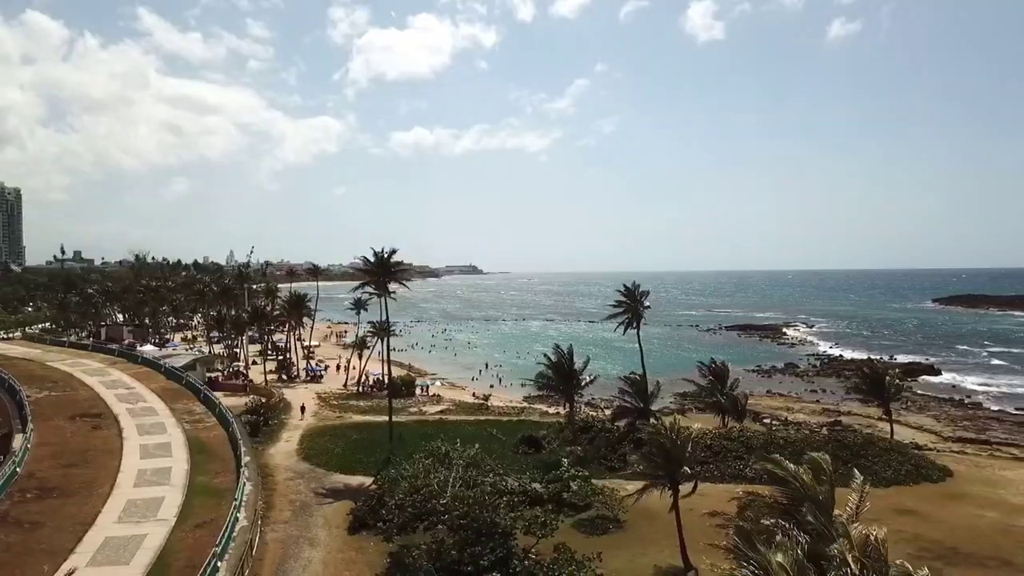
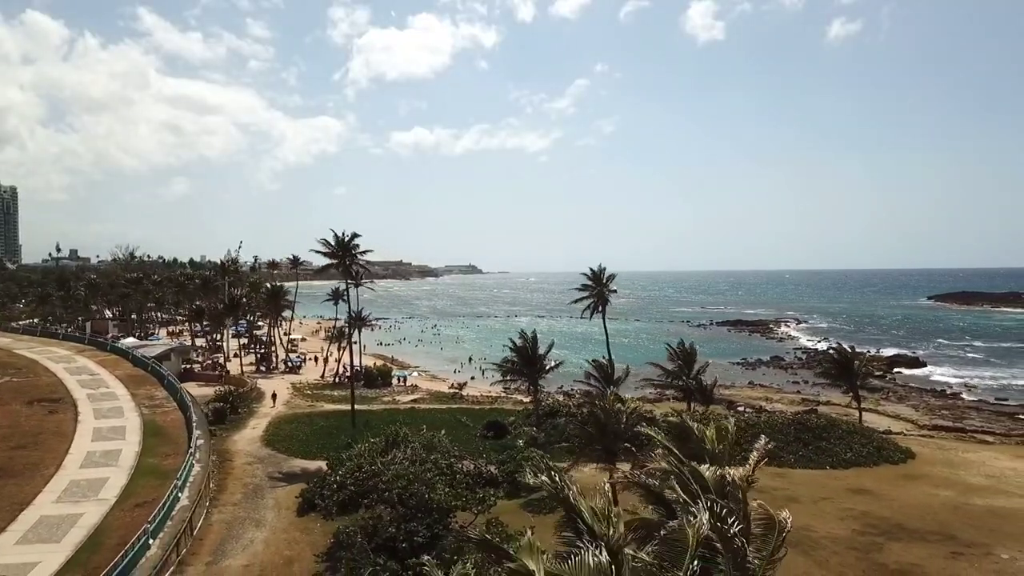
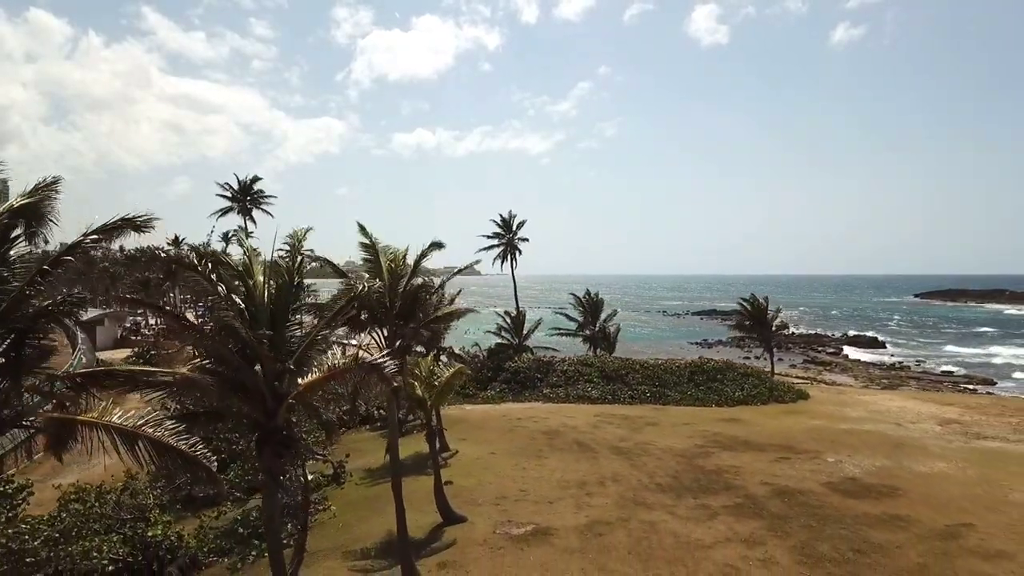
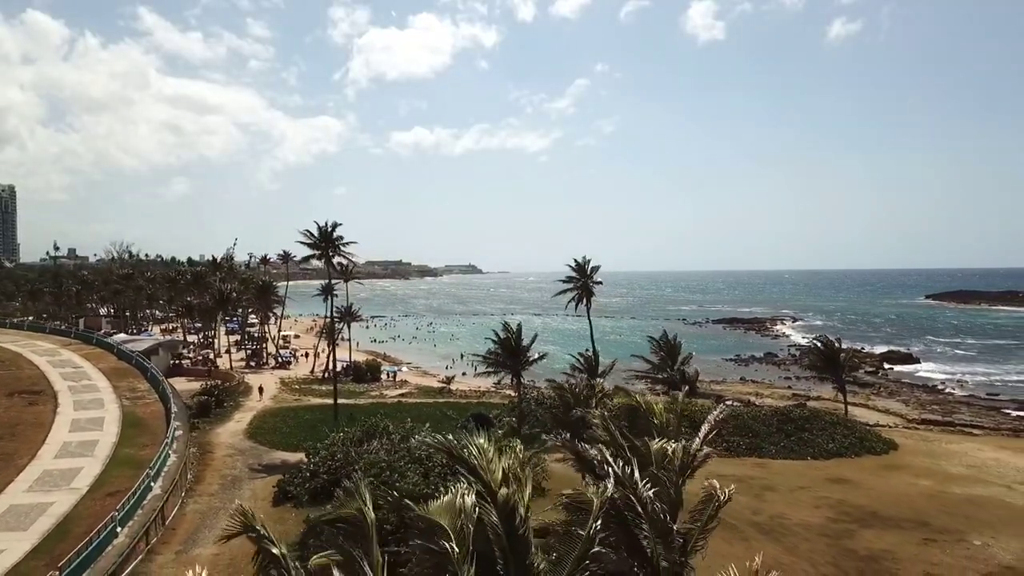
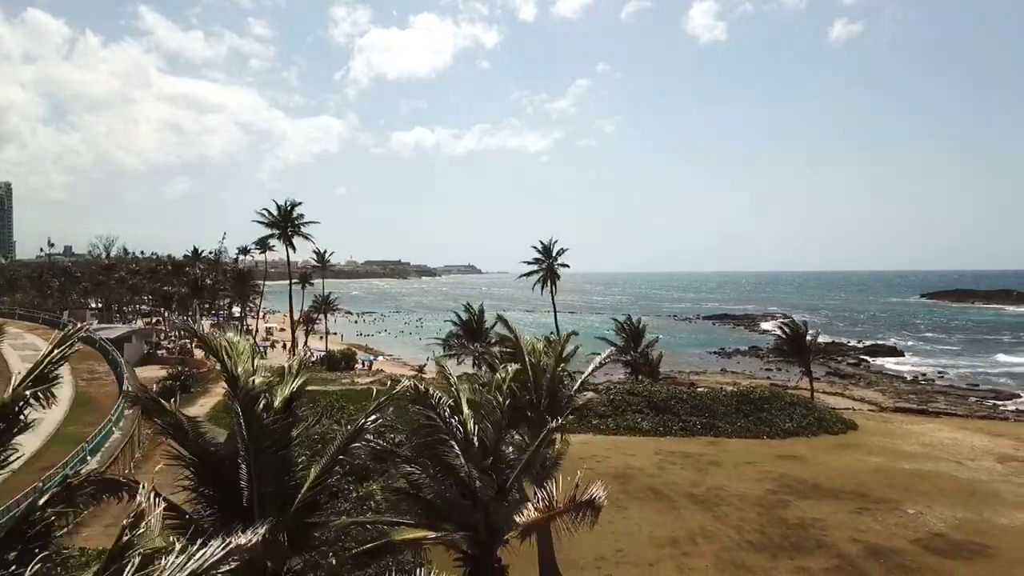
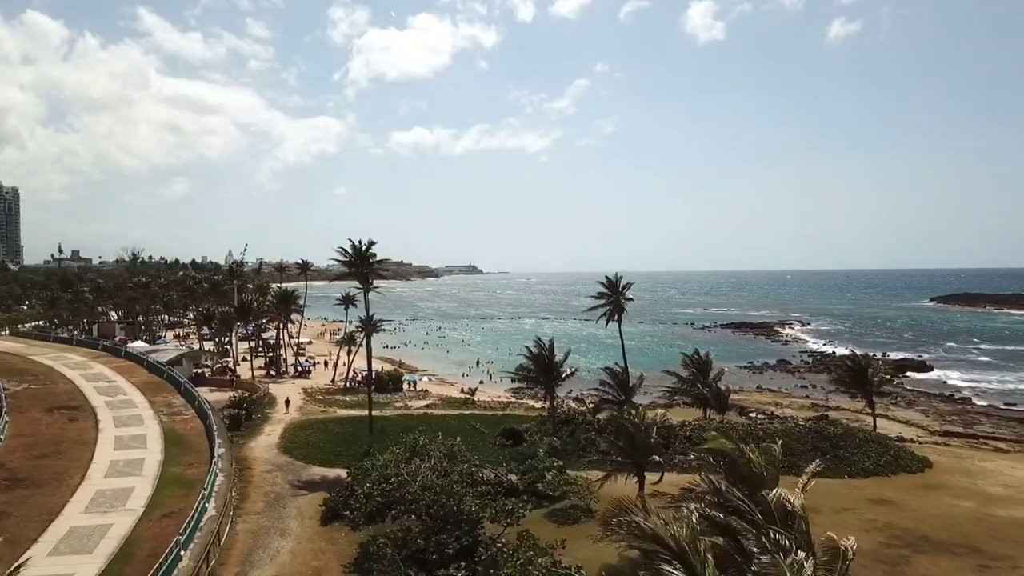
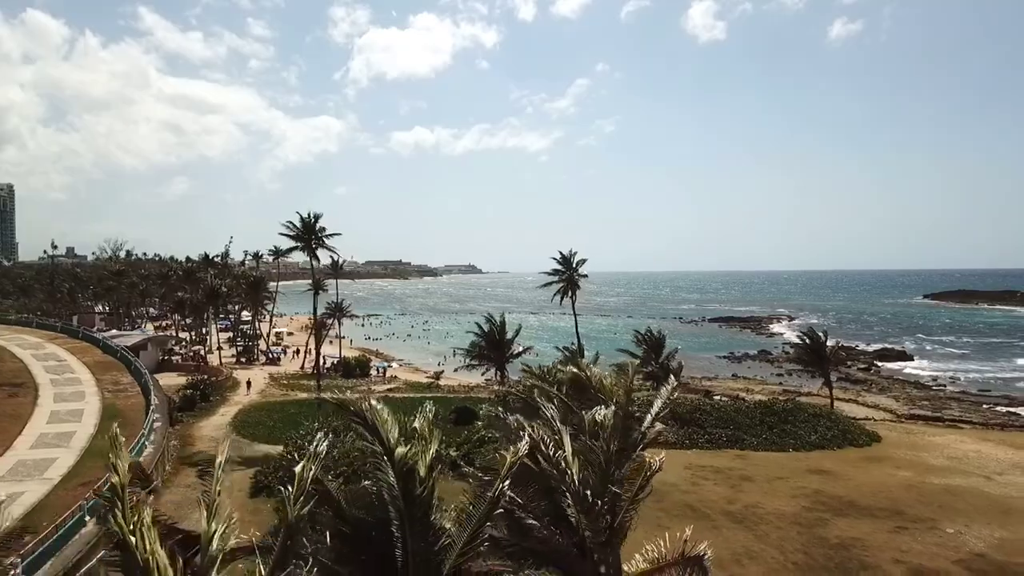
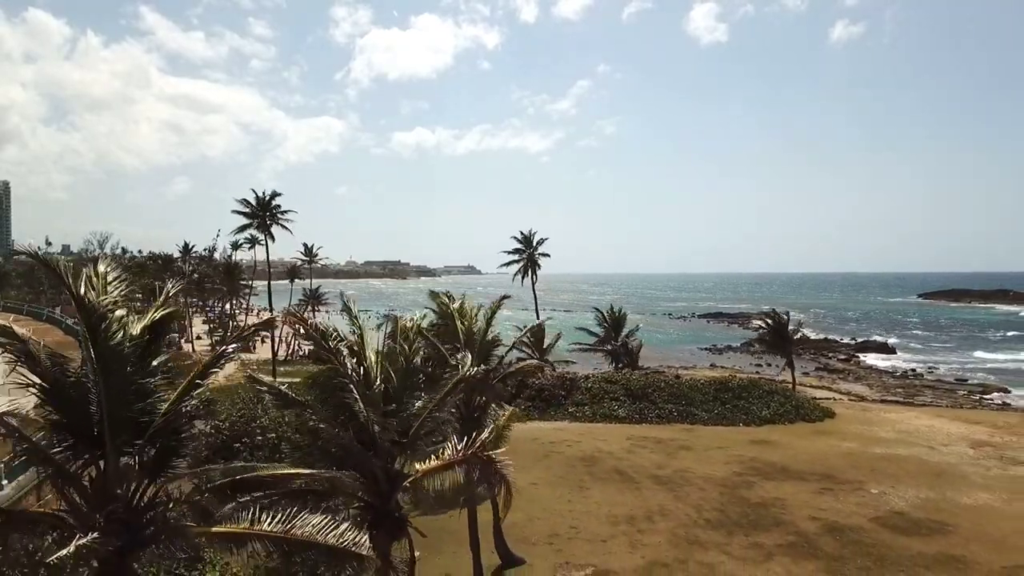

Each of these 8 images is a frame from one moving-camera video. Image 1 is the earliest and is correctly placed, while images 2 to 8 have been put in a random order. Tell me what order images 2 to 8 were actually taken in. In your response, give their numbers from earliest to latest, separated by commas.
6, 2, 4, 7, 5, 8, 3
